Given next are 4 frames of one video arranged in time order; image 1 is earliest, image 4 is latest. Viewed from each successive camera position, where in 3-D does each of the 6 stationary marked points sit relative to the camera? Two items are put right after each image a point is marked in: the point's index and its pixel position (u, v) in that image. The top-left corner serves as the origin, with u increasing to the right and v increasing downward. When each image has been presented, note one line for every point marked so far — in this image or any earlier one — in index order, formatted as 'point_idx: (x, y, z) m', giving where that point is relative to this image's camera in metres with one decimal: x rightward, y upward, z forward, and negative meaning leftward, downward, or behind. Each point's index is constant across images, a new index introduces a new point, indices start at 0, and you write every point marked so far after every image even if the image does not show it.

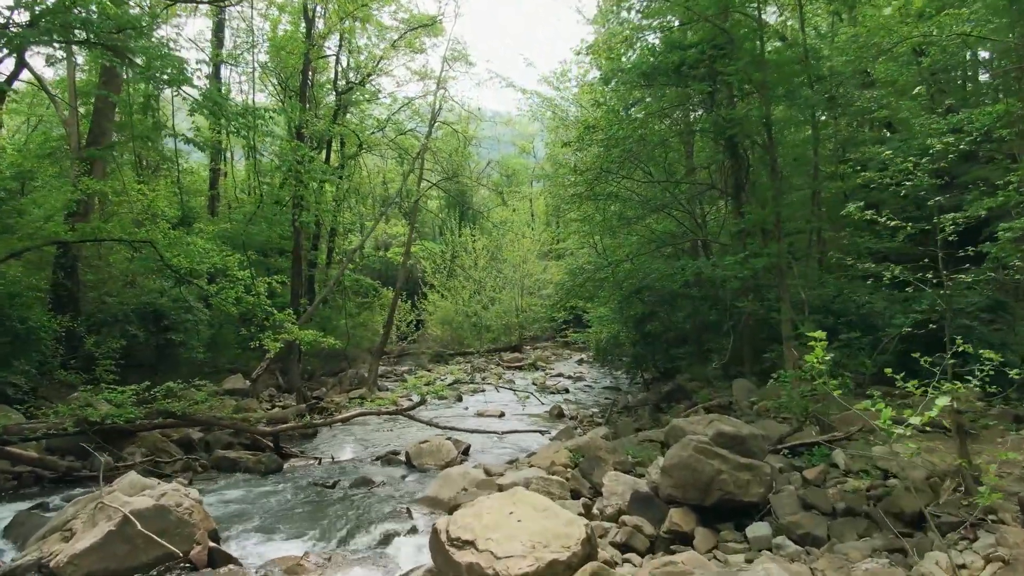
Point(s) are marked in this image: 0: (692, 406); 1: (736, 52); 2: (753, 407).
0: (+3.0, -2.0, +9.5) m
1: (+3.8, +4.0, +9.8) m
2: (+3.6, -1.8, +8.5) m
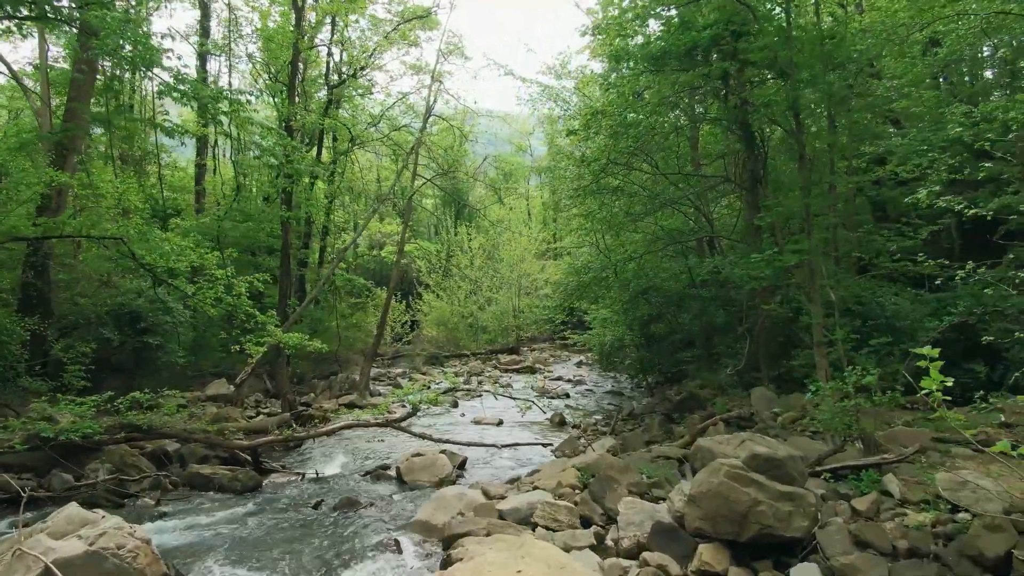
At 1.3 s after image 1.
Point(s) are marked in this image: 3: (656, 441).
0: (+3.0, -2.0, +8.8) m
1: (+3.8, +4.0, +9.1) m
2: (+3.6, -1.8, +7.8) m
3: (+2.2, -2.4, +9.0) m
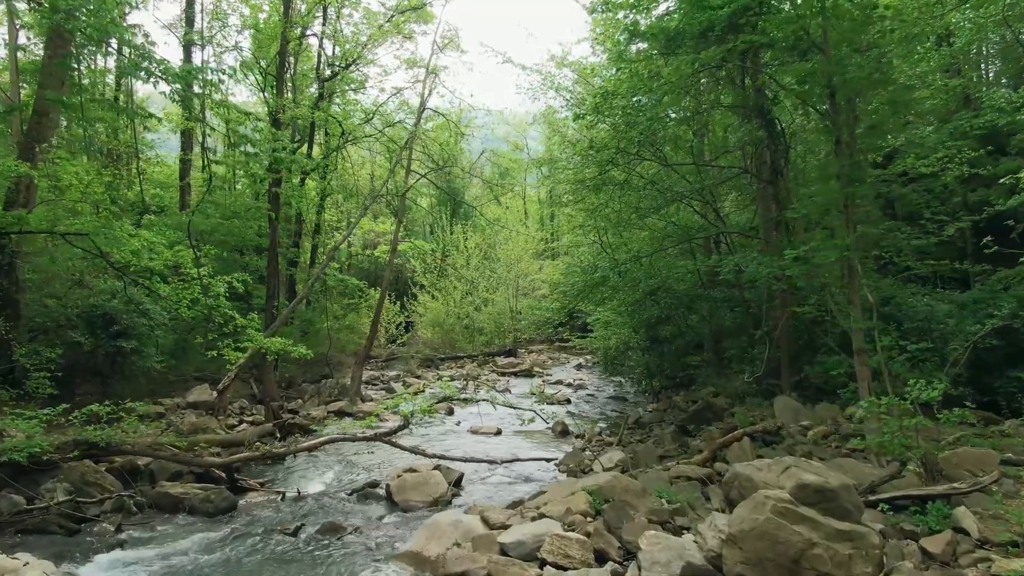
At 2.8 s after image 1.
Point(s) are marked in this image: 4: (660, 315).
0: (+3.0, -2.0, +8.0) m
1: (+3.8, +4.0, +8.3) m
2: (+3.6, -1.8, +7.0) m
3: (+2.2, -2.4, +8.2) m
4: (+3.2, -0.6, +12.3) m
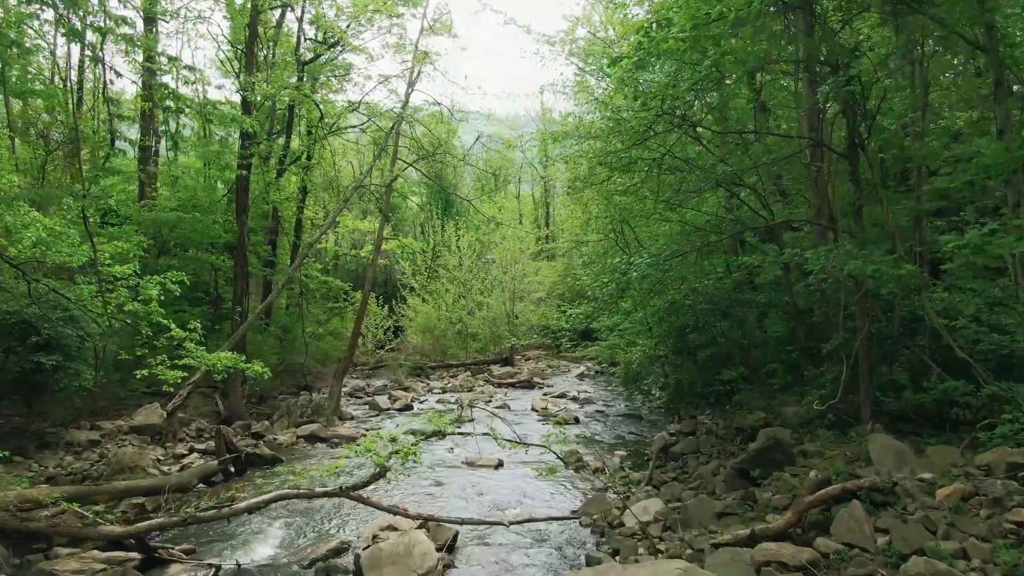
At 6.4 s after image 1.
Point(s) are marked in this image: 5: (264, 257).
0: (+3.1, -2.0, +6.0) m
1: (+4.0, +3.9, +6.4) m
2: (+3.7, -1.8, +5.1) m
3: (+2.4, -2.4, +6.2) m
4: (+3.2, -0.6, +10.3) m
5: (-7.3, +0.9, +16.8) m
